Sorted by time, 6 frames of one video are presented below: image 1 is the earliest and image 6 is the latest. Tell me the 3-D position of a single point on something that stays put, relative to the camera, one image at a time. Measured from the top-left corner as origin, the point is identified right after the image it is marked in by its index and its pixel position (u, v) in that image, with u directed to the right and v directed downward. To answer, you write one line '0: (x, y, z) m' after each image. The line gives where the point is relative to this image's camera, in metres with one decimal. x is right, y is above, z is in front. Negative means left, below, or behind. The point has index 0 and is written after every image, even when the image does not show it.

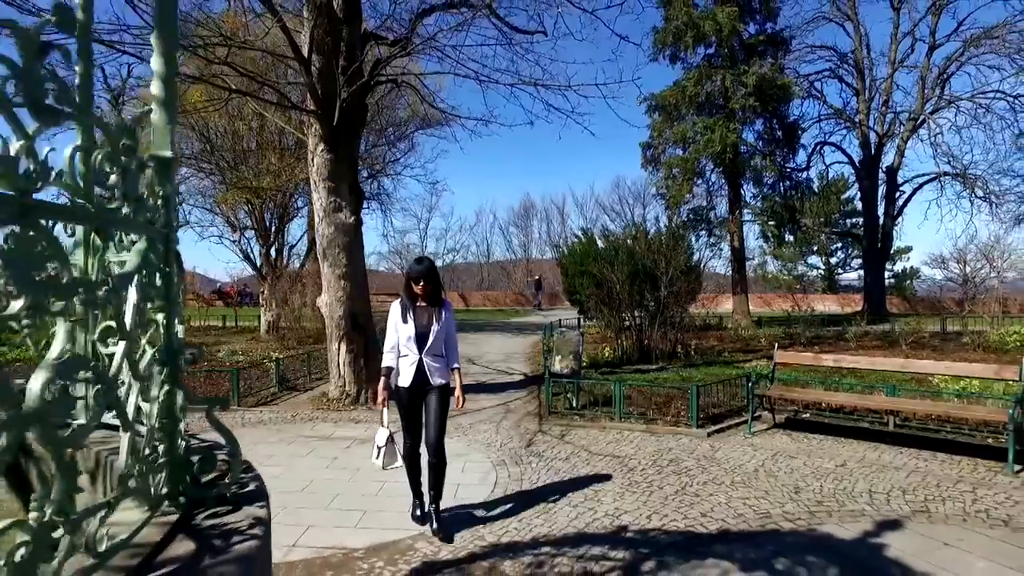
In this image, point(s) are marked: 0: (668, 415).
0: (+1.9, -1.5, +8.4) m
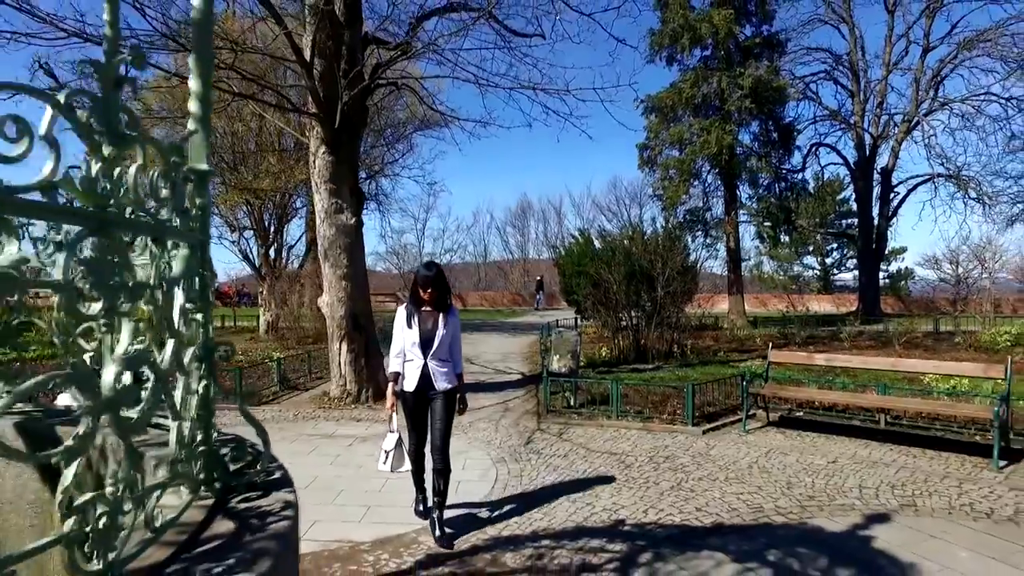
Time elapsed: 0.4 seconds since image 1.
0: (+1.9, -1.5, +8.6) m
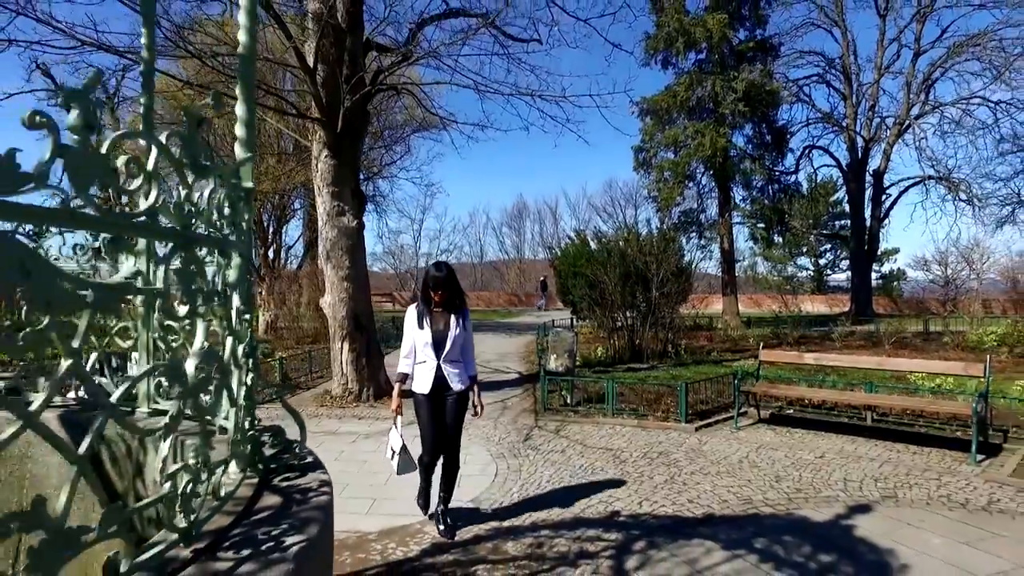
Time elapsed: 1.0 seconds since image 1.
0: (+1.9, -1.6, +8.8) m
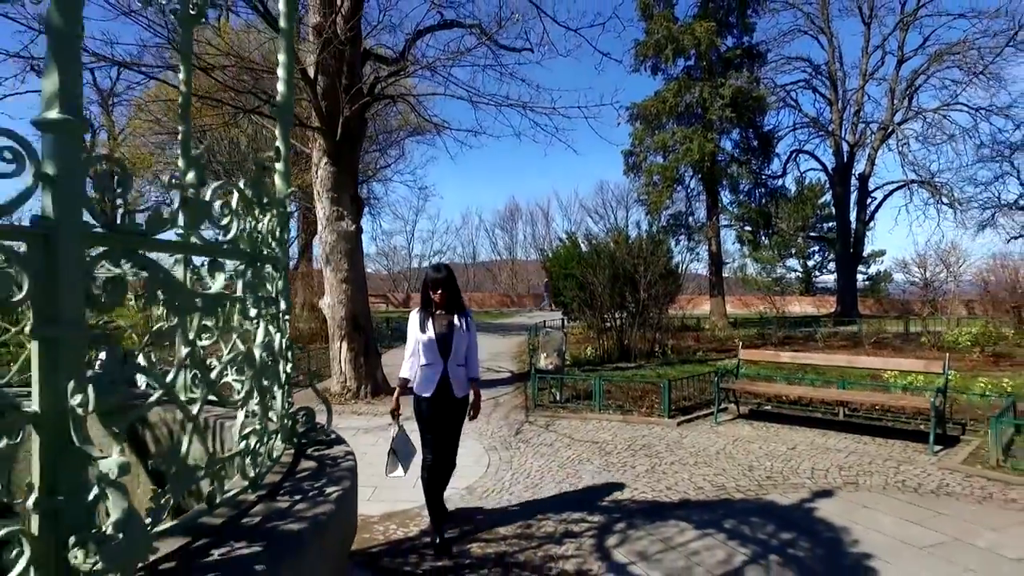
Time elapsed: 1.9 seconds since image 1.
0: (+1.7, -1.6, +9.3) m
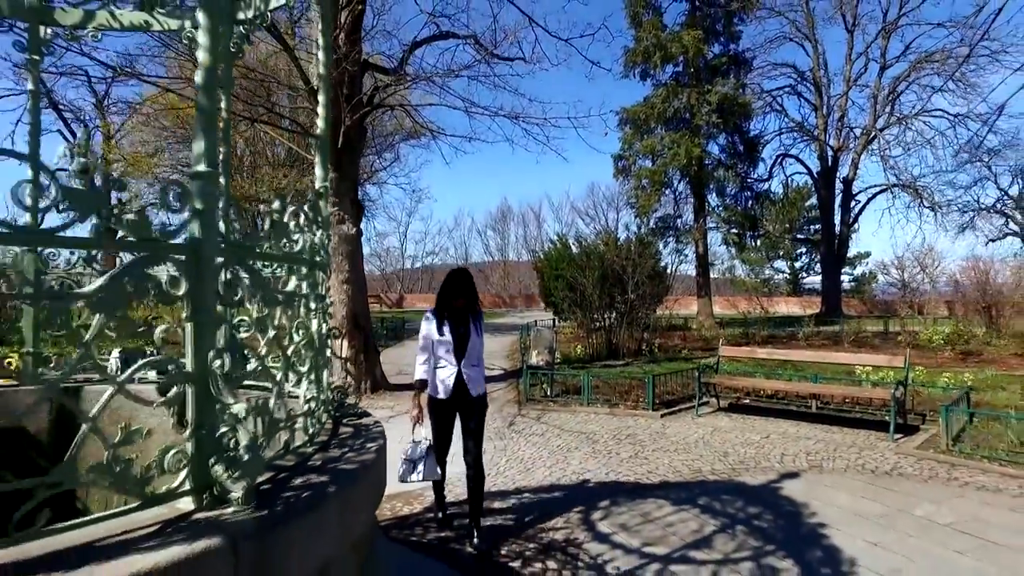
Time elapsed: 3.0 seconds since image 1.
0: (+1.7, -1.6, +9.9) m
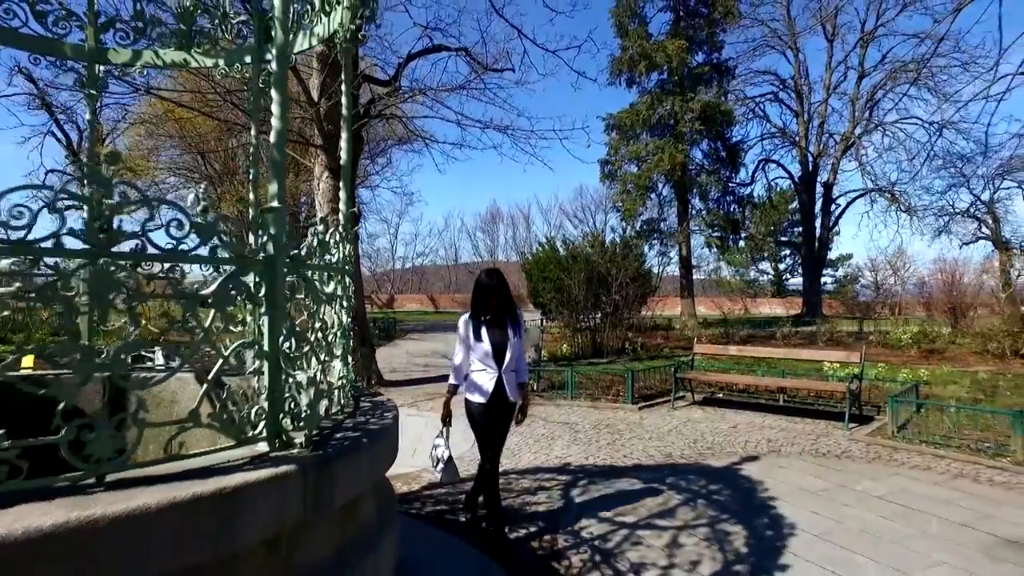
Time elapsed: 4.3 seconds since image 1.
0: (+1.5, -1.6, +10.5) m
